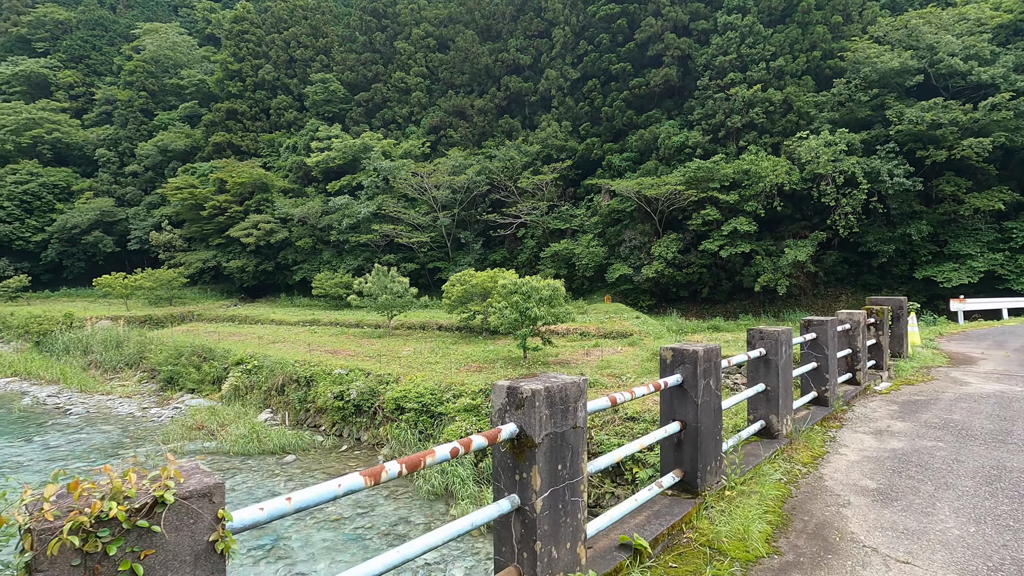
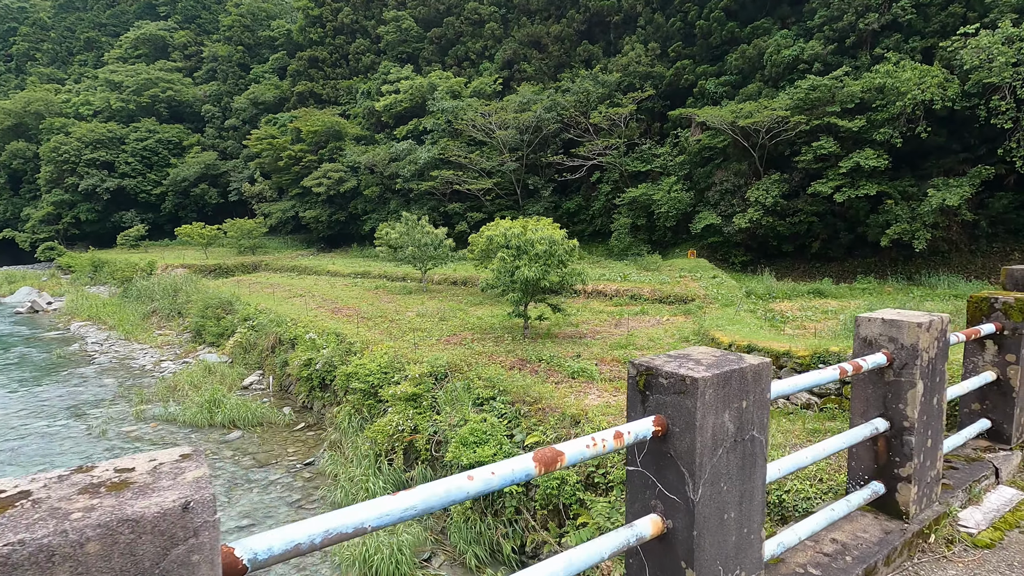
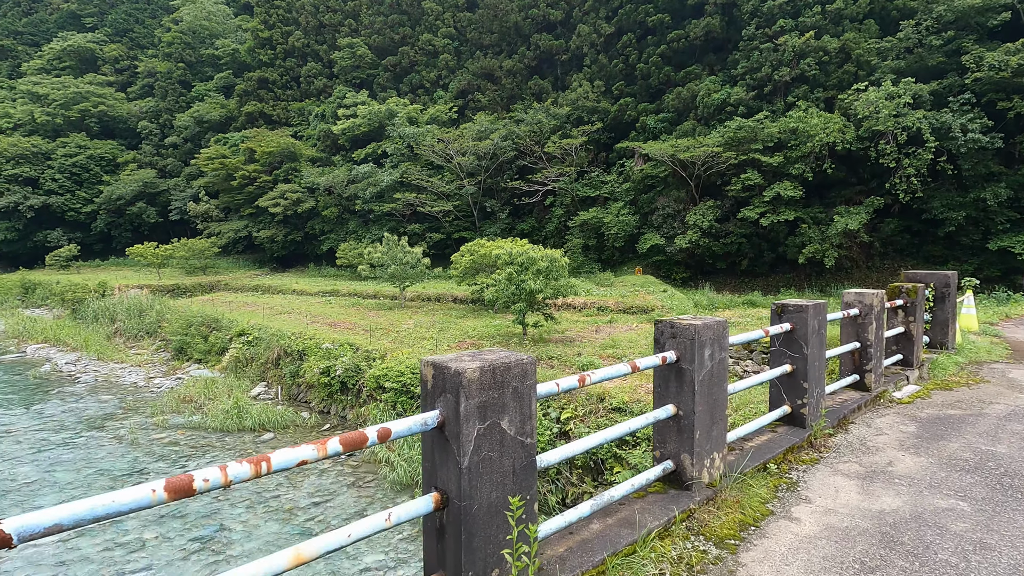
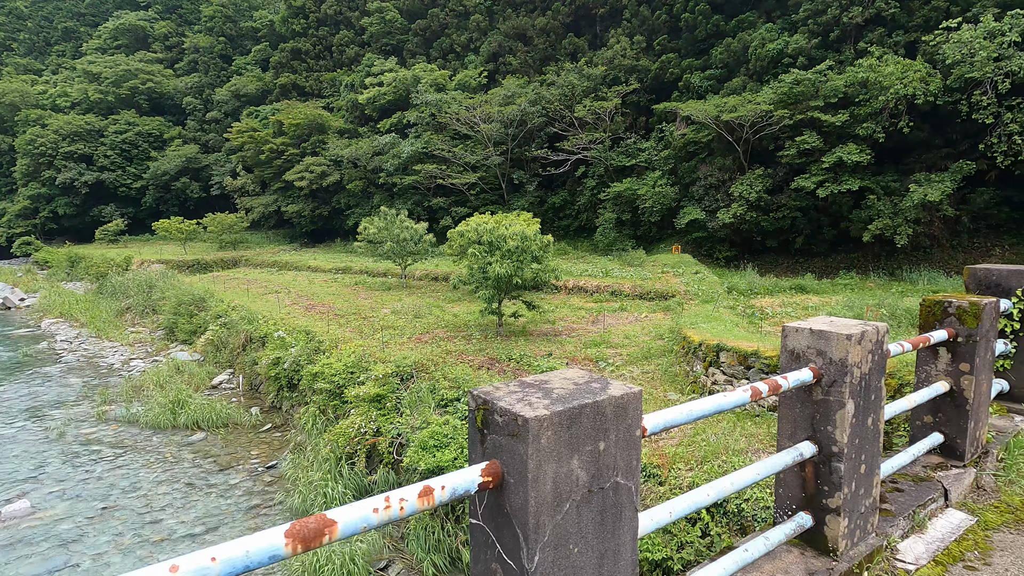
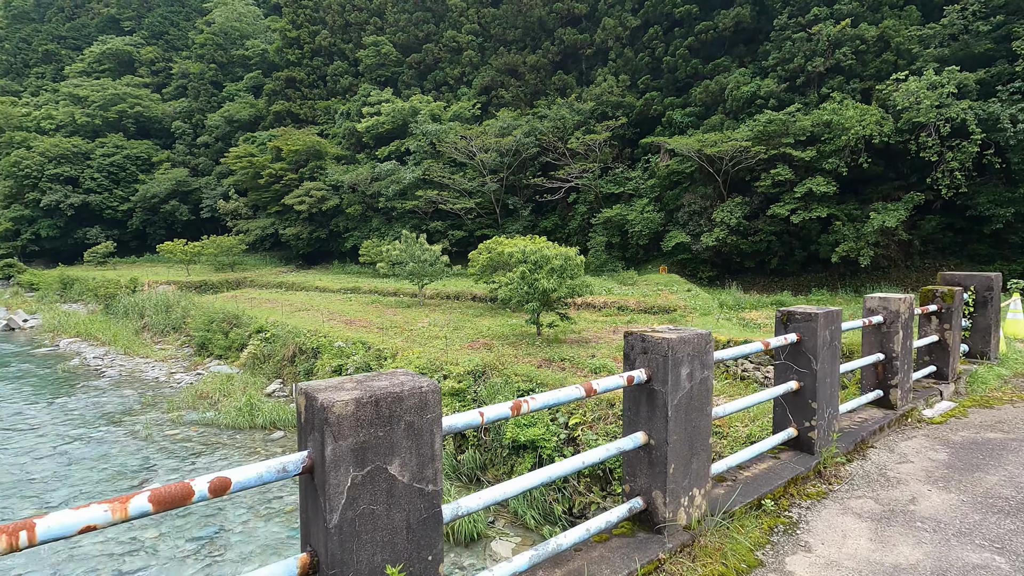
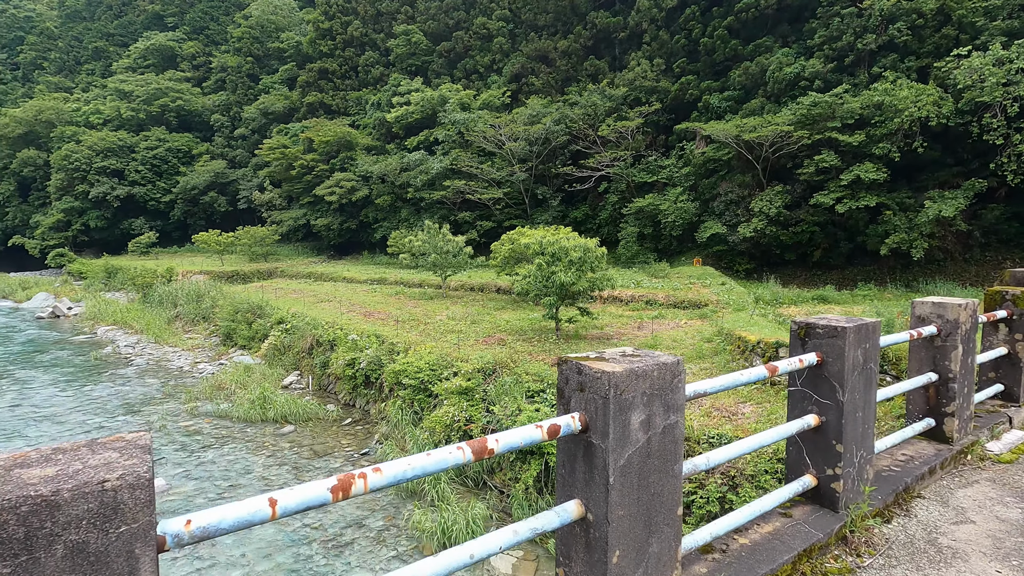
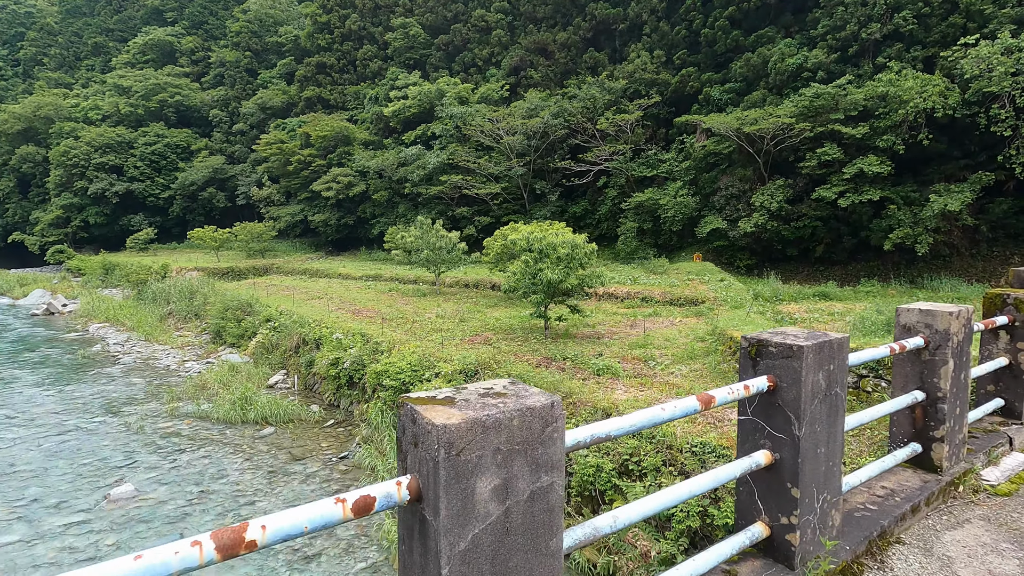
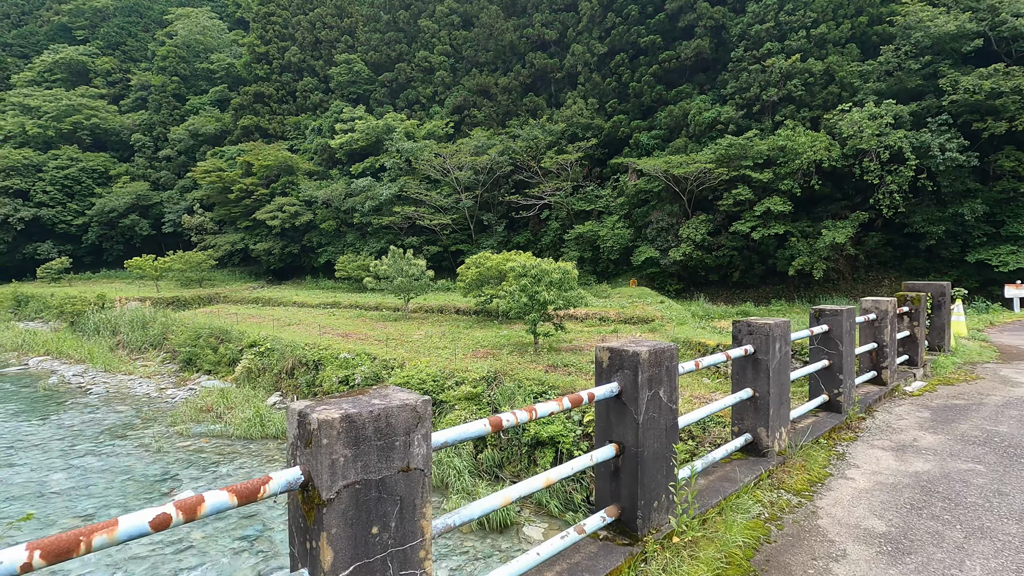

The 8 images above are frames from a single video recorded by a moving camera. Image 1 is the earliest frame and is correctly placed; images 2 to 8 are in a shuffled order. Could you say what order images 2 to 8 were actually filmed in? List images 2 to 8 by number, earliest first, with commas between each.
8, 3, 5, 6, 7, 2, 4
